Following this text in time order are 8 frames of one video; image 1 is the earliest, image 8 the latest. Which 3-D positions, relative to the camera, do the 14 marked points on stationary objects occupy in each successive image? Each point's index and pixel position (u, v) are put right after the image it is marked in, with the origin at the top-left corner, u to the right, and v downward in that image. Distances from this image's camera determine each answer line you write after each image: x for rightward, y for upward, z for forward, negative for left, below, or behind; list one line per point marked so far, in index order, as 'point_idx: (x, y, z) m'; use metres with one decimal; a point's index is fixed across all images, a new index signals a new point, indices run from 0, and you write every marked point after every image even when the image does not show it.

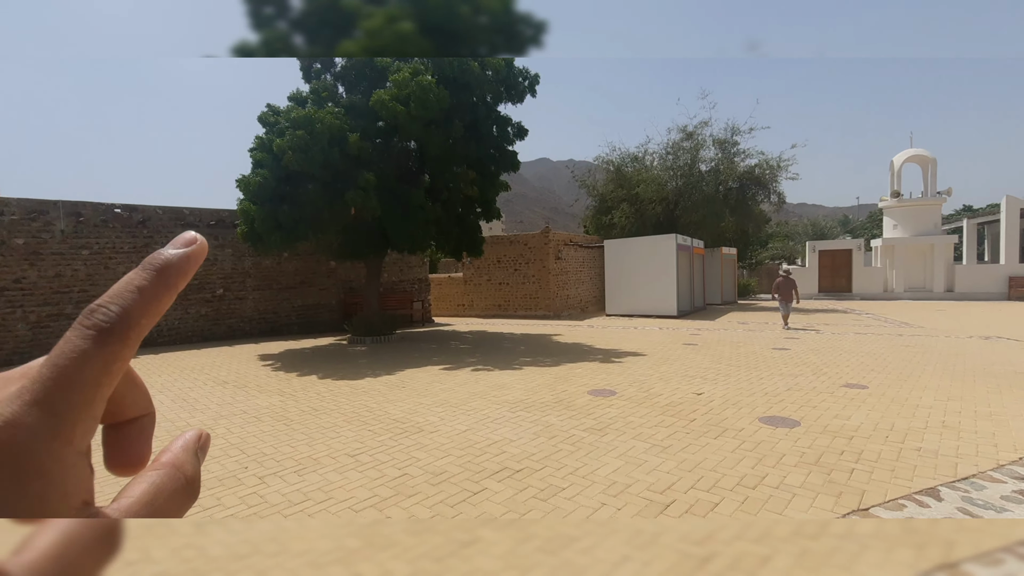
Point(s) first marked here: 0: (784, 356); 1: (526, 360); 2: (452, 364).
0: (+5.1, -1.3, +9.1) m
1: (+0.3, -1.3, +8.9) m
2: (-1.1, -1.3, +8.5) m
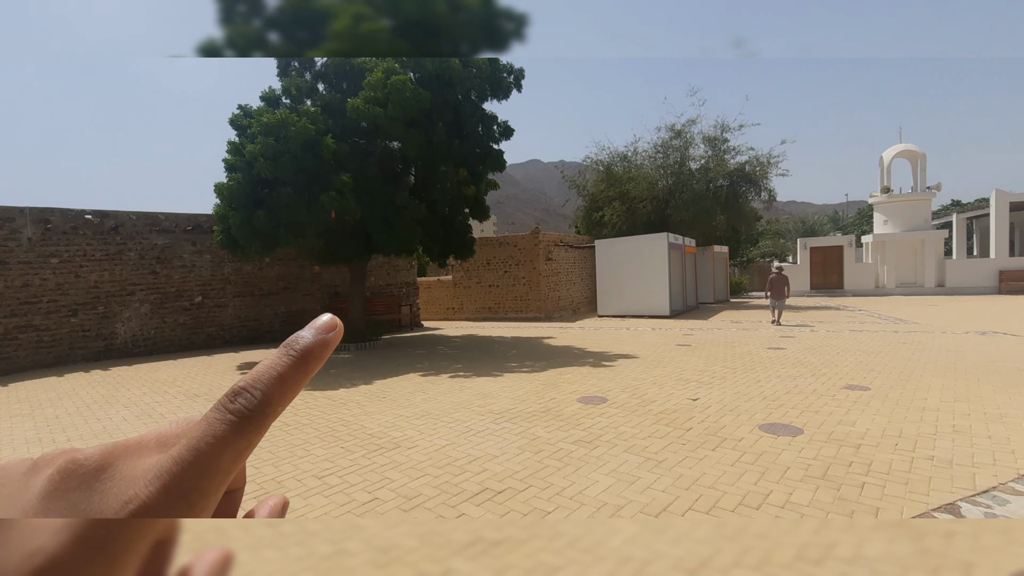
0: (+4.8, -1.3, +8.8) m
1: (0.0, -1.4, +8.5) m
2: (-1.3, -1.4, +8.2) m
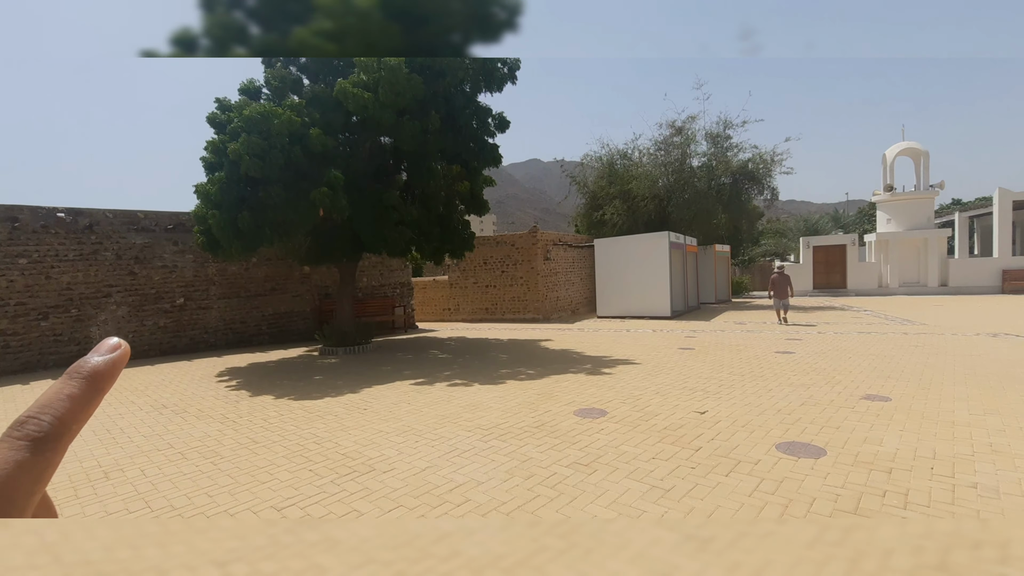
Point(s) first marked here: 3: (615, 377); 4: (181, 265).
0: (+4.7, -1.3, +8.3) m
1: (-0.1, -1.4, +8.1) m
2: (-1.4, -1.4, +7.7) m
3: (+1.5, -1.3, +7.2) m
4: (-8.1, +0.6, +11.9) m
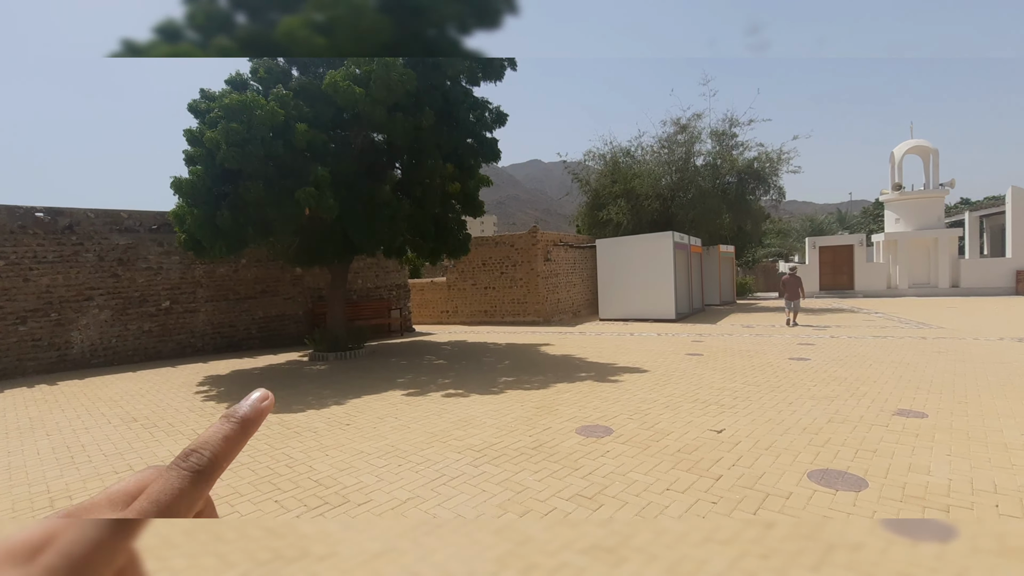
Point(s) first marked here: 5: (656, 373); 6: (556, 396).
0: (+4.7, -1.3, +7.8) m
1: (-0.1, -1.4, +7.6) m
2: (-1.4, -1.5, +7.2) m
3: (+1.5, -1.4, +6.7) m
4: (-8.1, +0.5, +11.4) m
5: (+2.3, -1.4, +7.7) m
6: (+0.6, -1.4, +6.2) m
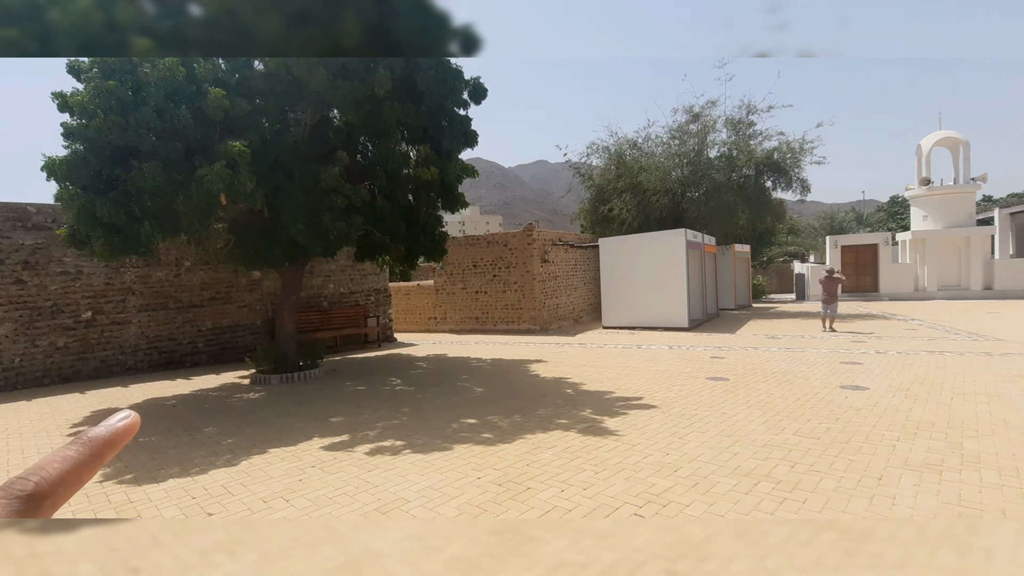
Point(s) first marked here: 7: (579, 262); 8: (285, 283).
0: (+4.3, -1.5, +5.9) m
1: (-0.5, -1.6, +5.7) m
2: (-1.8, -1.6, +5.4) m
3: (+1.1, -1.5, +4.8) m
4: (-8.5, +0.4, +9.7) m
5: (+1.9, -1.5, +5.8) m
6: (+0.2, -1.5, +4.3) m
7: (+2.5, +1.0, +17.8) m
8: (-4.4, +0.1, +9.4) m
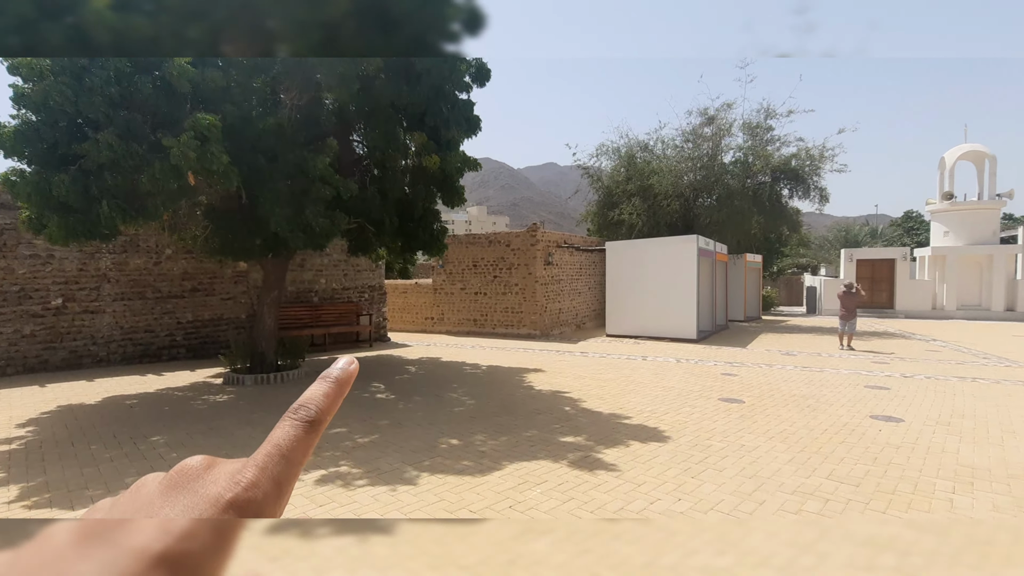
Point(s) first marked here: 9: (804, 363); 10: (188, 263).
0: (+4.2, -1.7, +5.2) m
1: (-0.6, -1.6, +5.0) m
2: (-1.9, -1.6, +4.7) m
3: (+1.0, -1.6, +4.1) m
4: (-8.5, +0.6, +9.1) m
5: (+1.8, -1.6, +5.1) m
6: (0.0, -1.6, +3.6) m
7: (+2.6, +0.8, +17.1) m
8: (-4.4, +0.2, +8.7) m
9: (+6.4, -1.6, +10.6) m
10: (-7.0, +0.6, +10.5) m
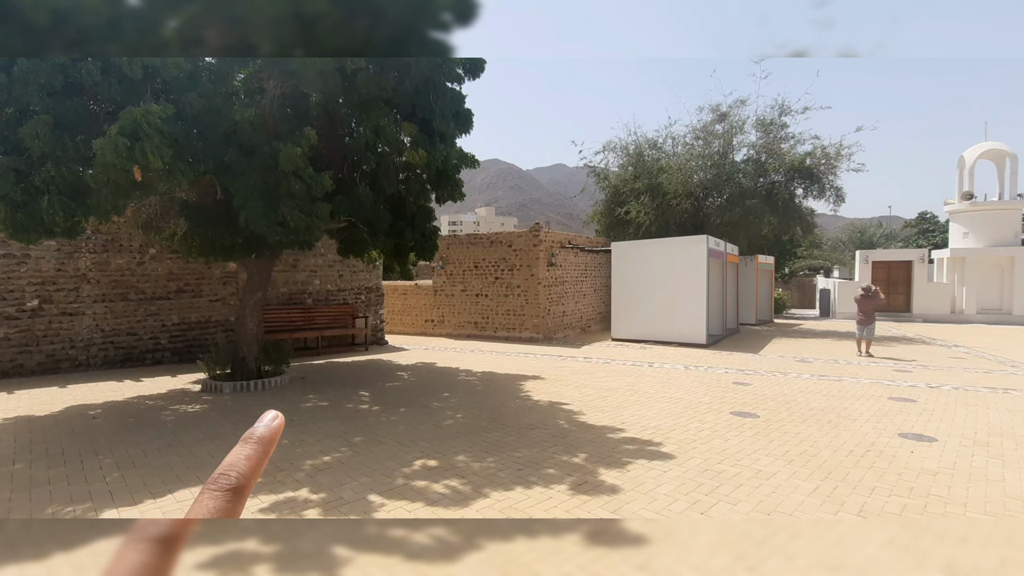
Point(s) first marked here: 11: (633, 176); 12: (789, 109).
0: (+4.1, -1.7, +4.6) m
1: (-0.7, -1.6, +4.5) m
2: (-2.0, -1.6, +4.2) m
3: (+0.8, -1.6, +3.6) m
4: (-8.5, +0.6, +8.7) m
5: (+1.7, -1.7, +4.5) m
6: (-0.1, -1.6, +3.1) m
7: (+2.7, +0.7, +16.5) m
8: (-4.5, +0.2, +8.3) m
9: (+6.3, -1.7, +9.9) m
10: (-7.1, +0.5, +10.1) m
11: (+5.0, +4.6, +20.1) m
12: (+10.2, +6.6, +17.9) m
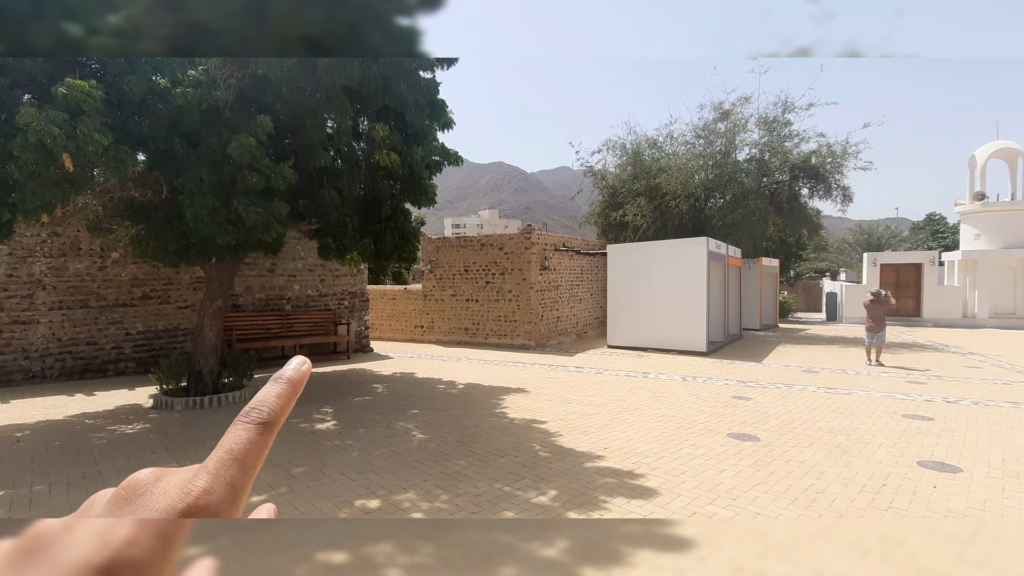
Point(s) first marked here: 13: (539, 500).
0: (+3.7, -1.8, +3.9) m
1: (-1.1, -1.7, +3.9) m
2: (-2.4, -1.7, +3.6) m
3: (+0.5, -1.7, +2.9) m
4: (-8.8, +0.5, +8.2) m
5: (+1.3, -1.7, +3.9) m
6: (-0.5, -1.7, +2.5) m
7: (+2.4, +0.6, +15.9) m
8: (-4.8, +0.1, +7.7) m
9: (+6.0, -1.8, +9.2) m
10: (-7.4, +0.4, +9.5) m
11: (+4.8, +4.5, +19.4) m
12: (+10.0, +6.5, +17.2) m
13: (+0.3, -1.7, +4.1) m
